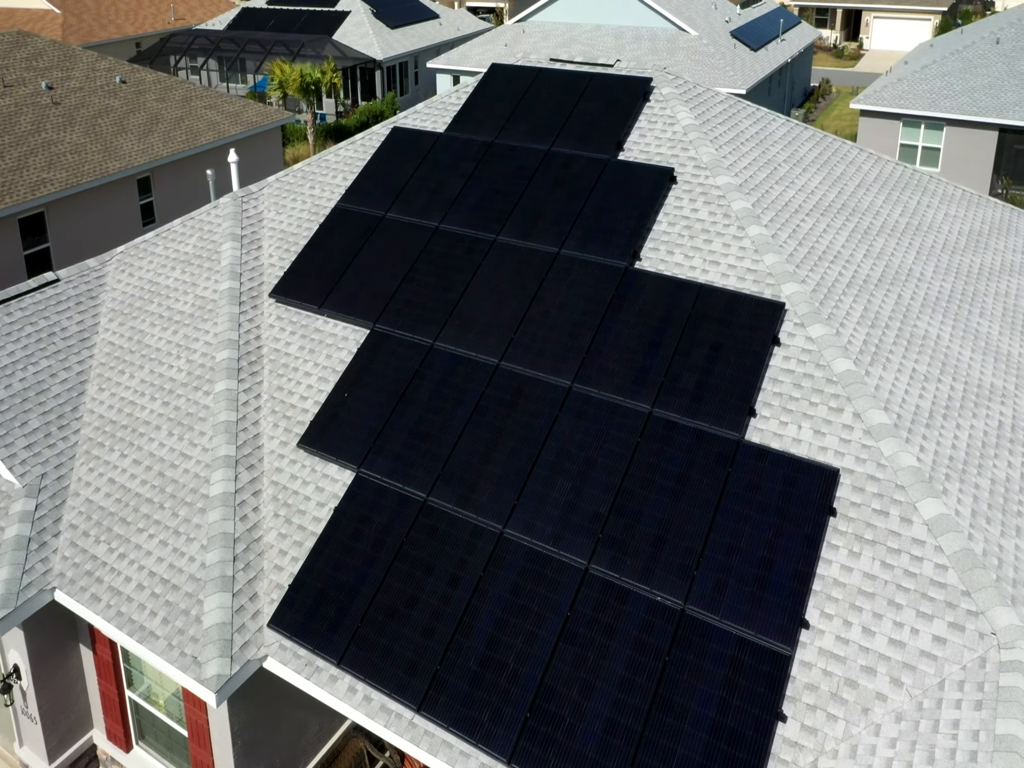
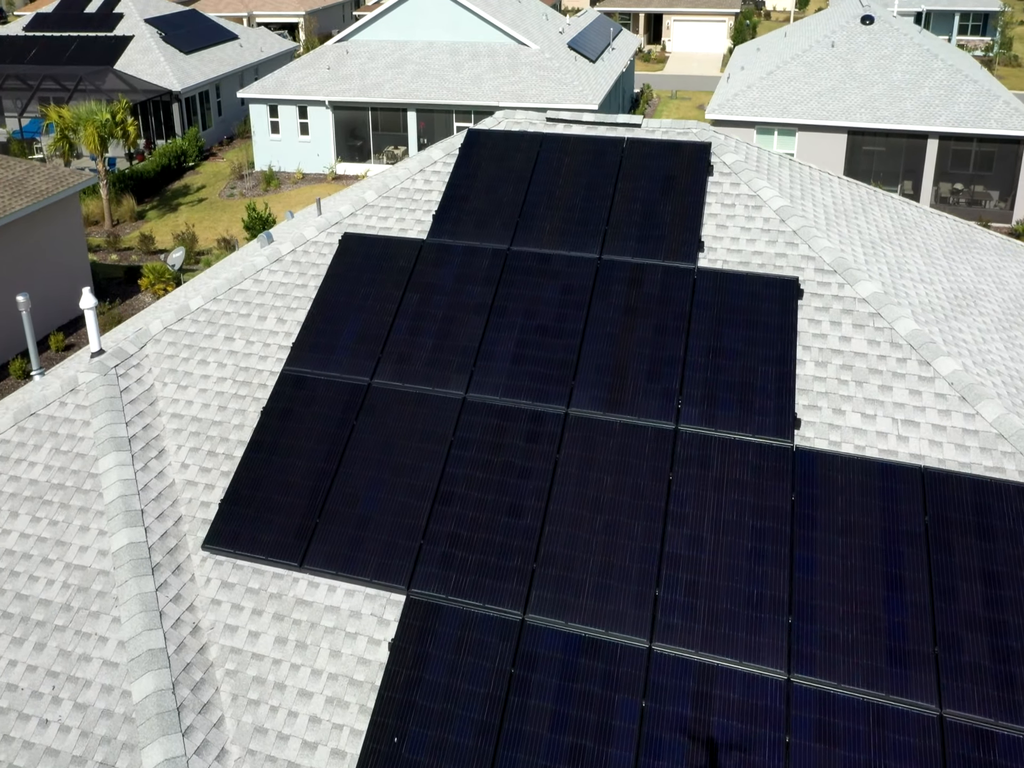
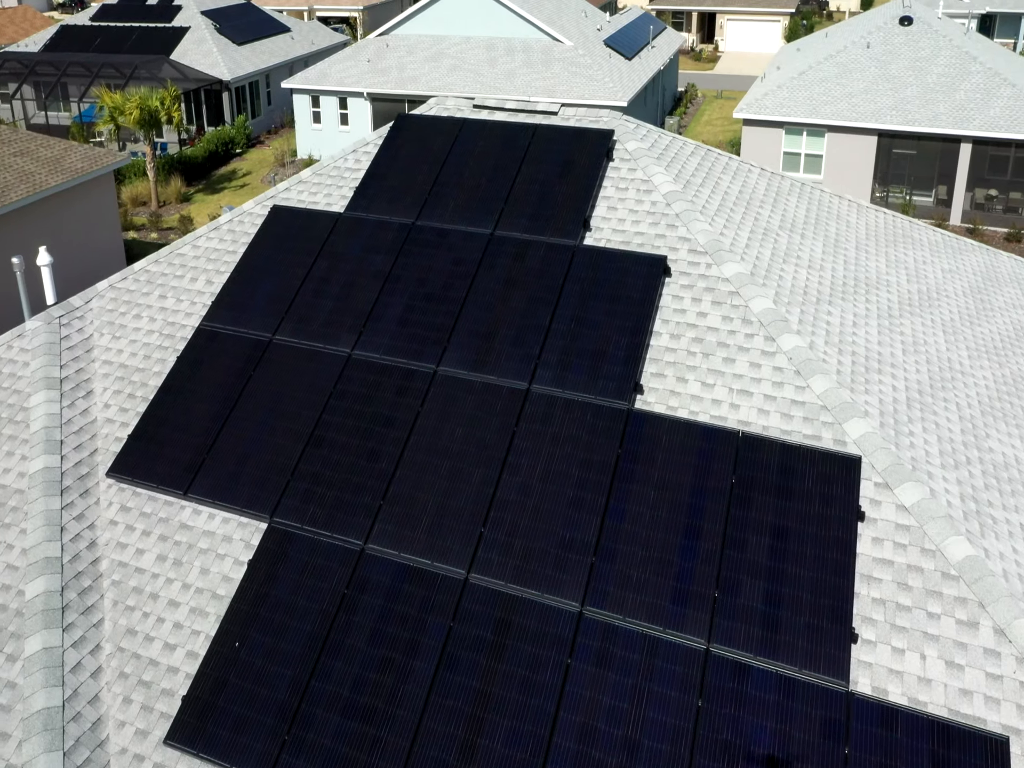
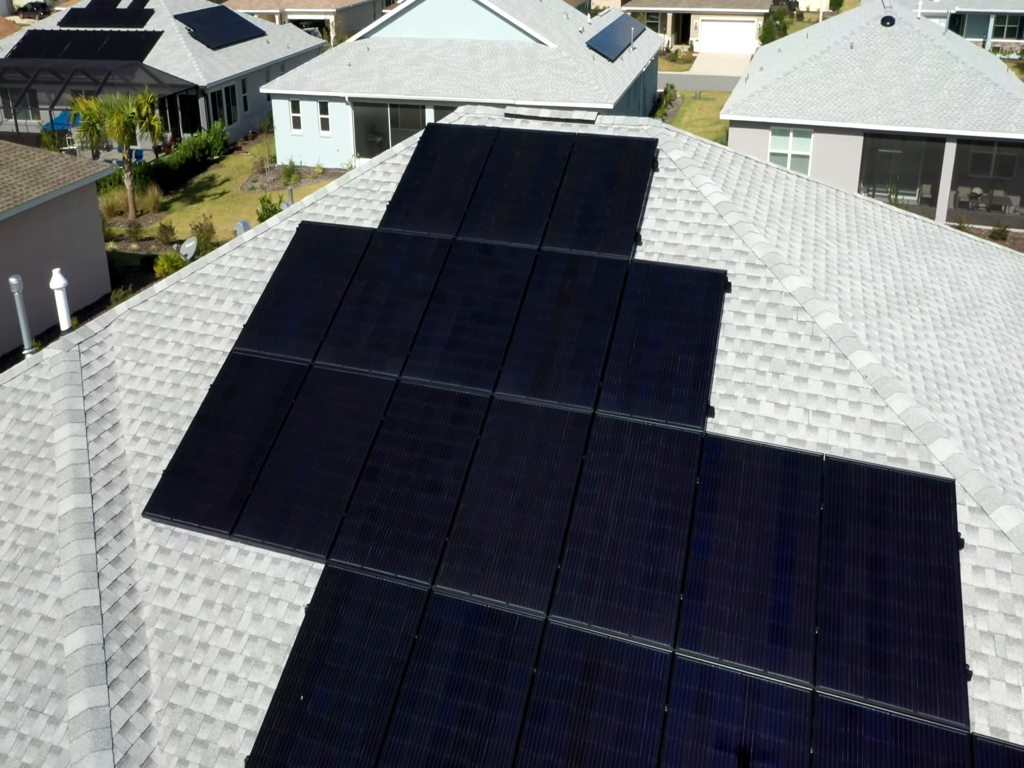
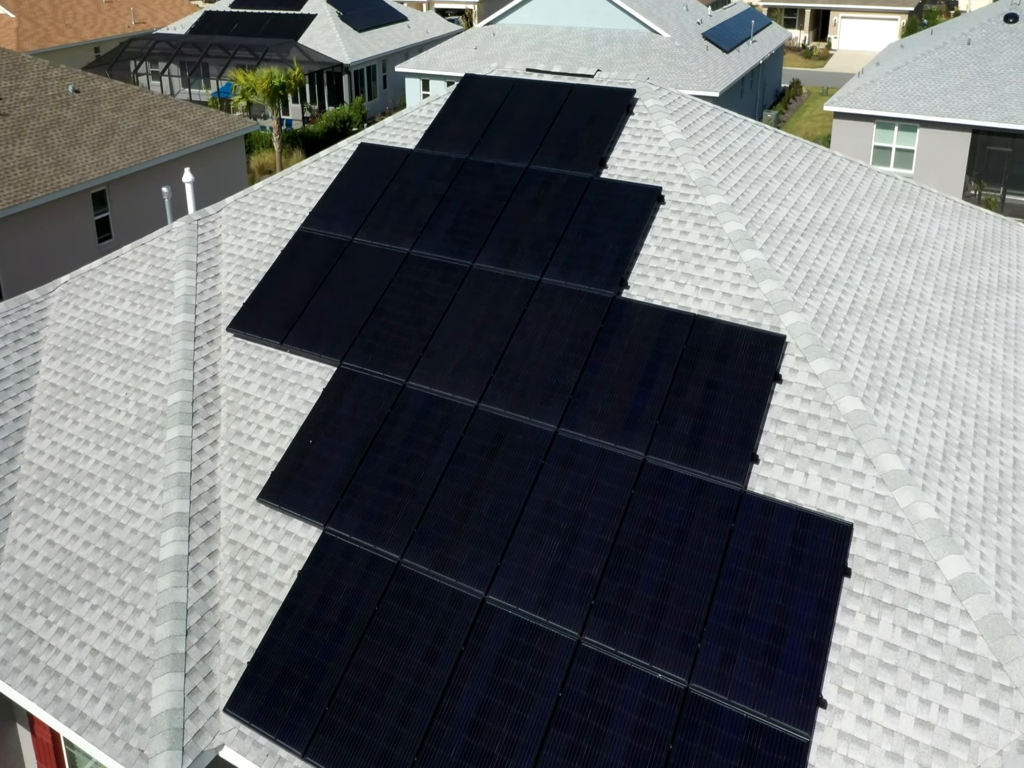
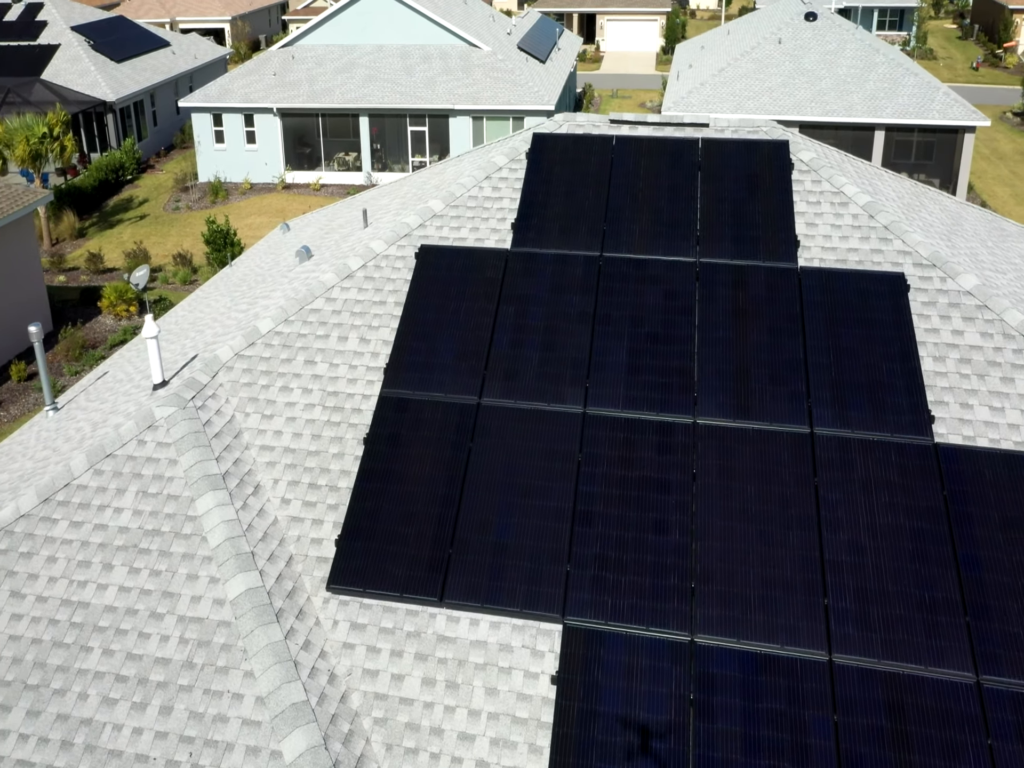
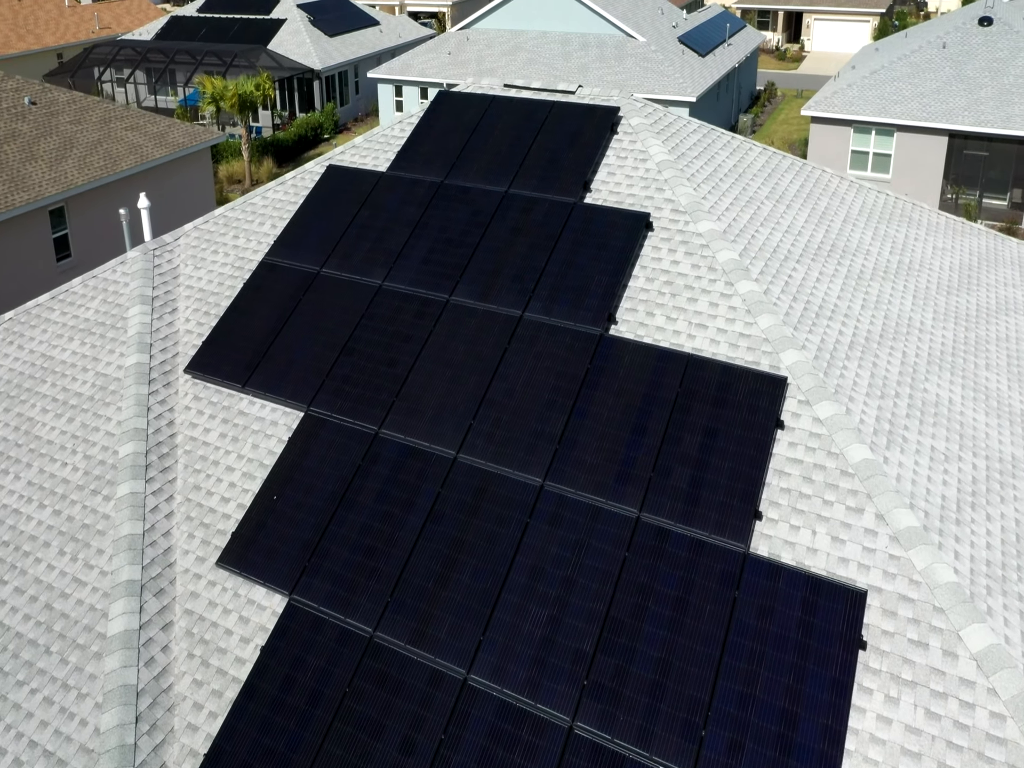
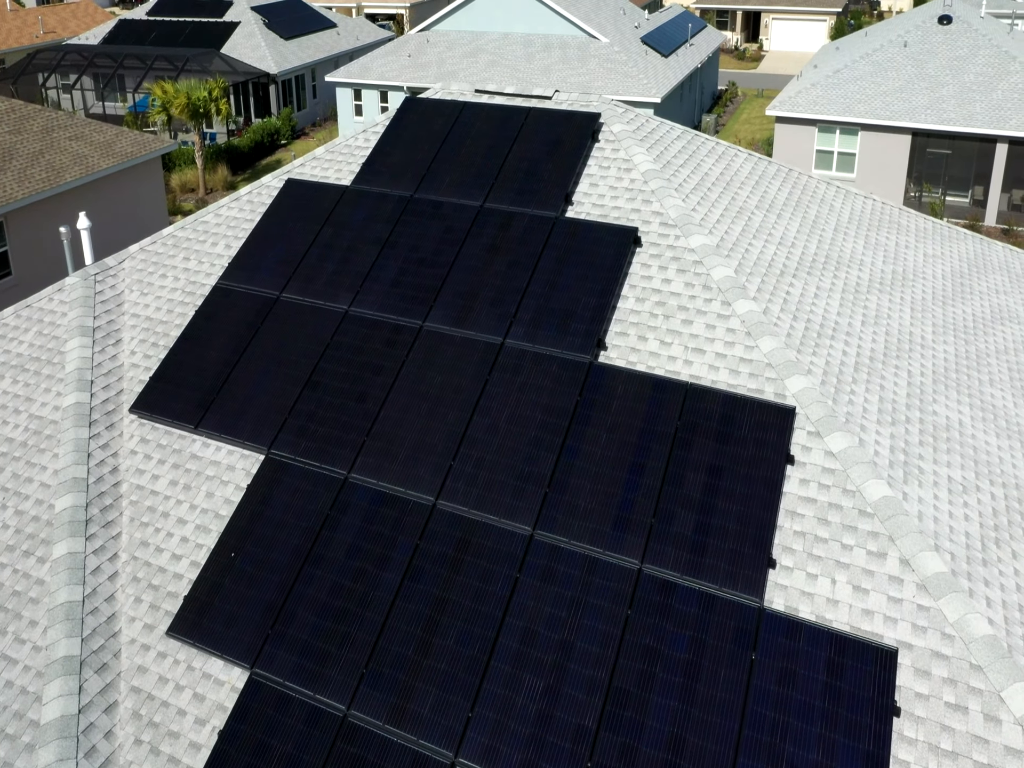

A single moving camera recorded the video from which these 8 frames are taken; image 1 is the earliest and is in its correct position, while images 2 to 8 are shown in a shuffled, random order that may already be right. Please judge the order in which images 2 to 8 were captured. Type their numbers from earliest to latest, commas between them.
5, 7, 8, 3, 4, 2, 6
